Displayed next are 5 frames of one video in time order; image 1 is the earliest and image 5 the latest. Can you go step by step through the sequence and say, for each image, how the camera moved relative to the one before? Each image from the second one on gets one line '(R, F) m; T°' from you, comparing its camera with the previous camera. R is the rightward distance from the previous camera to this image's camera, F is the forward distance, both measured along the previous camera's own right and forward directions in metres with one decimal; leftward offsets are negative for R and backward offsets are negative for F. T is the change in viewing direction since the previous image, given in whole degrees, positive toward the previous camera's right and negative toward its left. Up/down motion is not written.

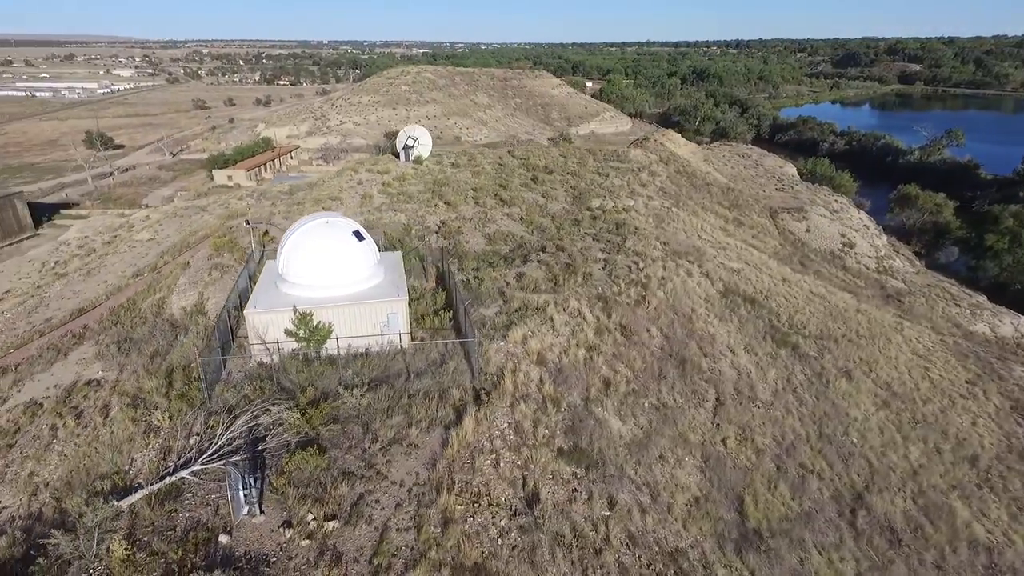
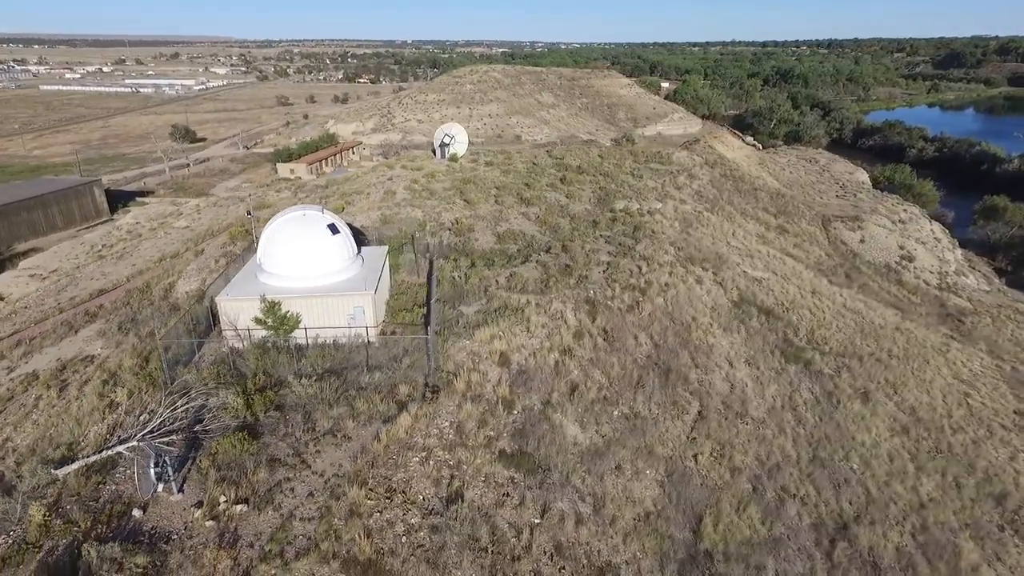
(+2.6, +0.3) m; -6°
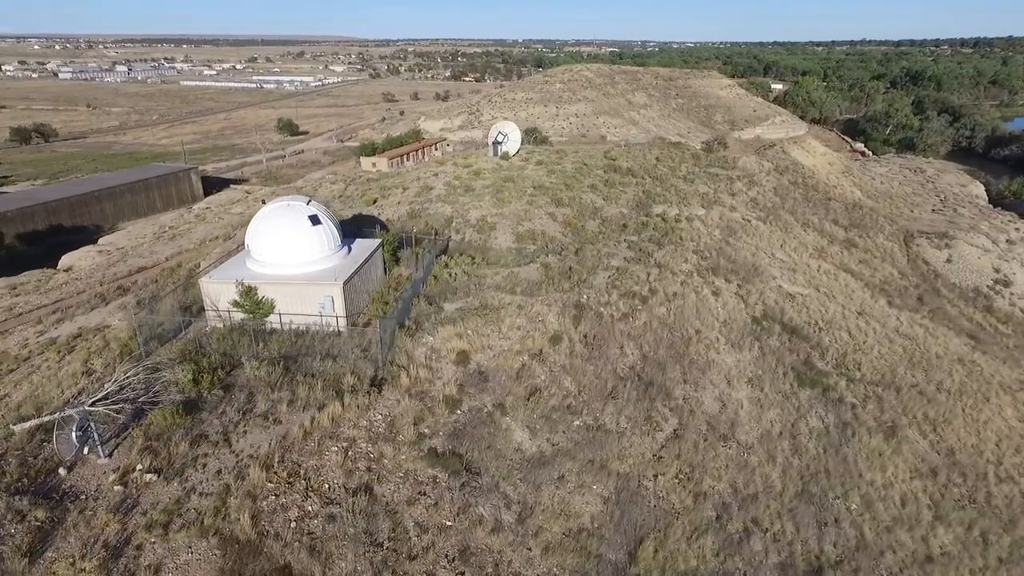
(+3.3, +0.5) m; -9°
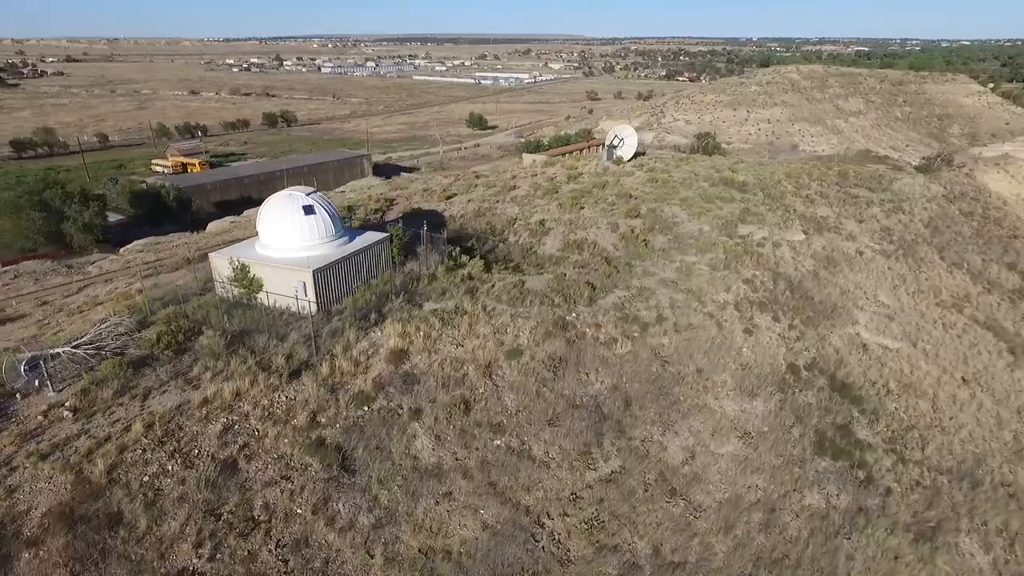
(+6.2, +1.4) m; -18°
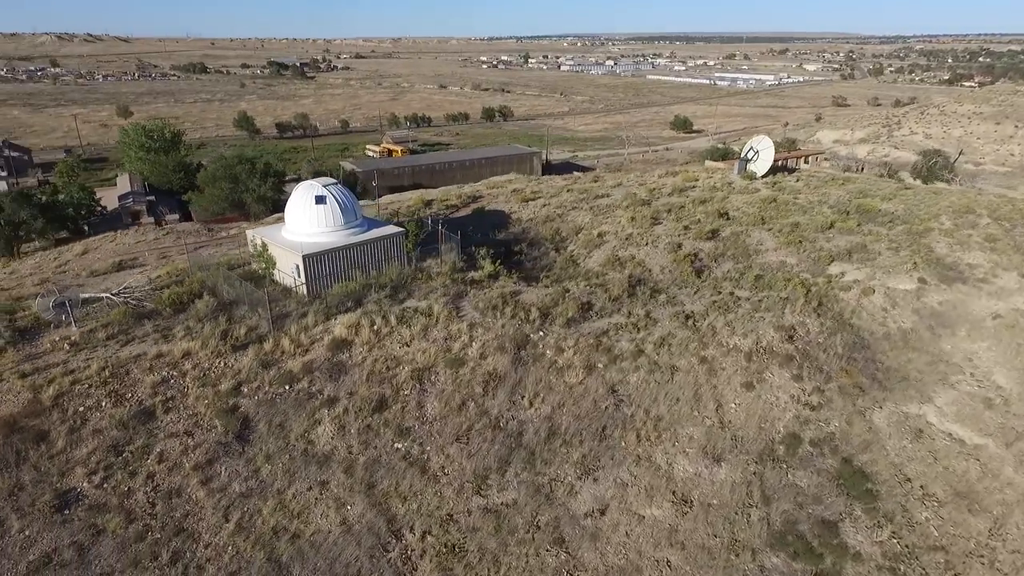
(+6.9, +1.7) m; -20°
